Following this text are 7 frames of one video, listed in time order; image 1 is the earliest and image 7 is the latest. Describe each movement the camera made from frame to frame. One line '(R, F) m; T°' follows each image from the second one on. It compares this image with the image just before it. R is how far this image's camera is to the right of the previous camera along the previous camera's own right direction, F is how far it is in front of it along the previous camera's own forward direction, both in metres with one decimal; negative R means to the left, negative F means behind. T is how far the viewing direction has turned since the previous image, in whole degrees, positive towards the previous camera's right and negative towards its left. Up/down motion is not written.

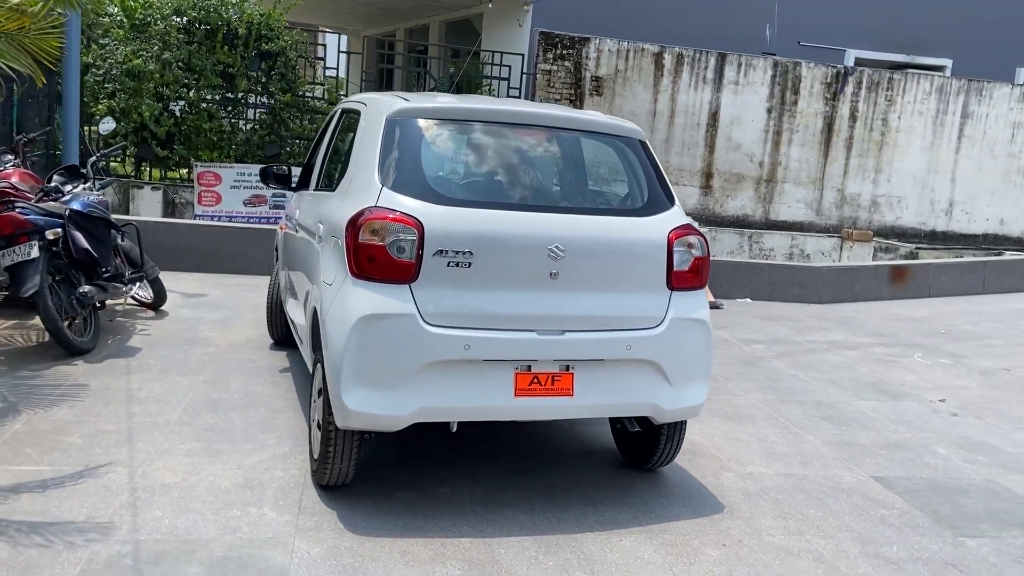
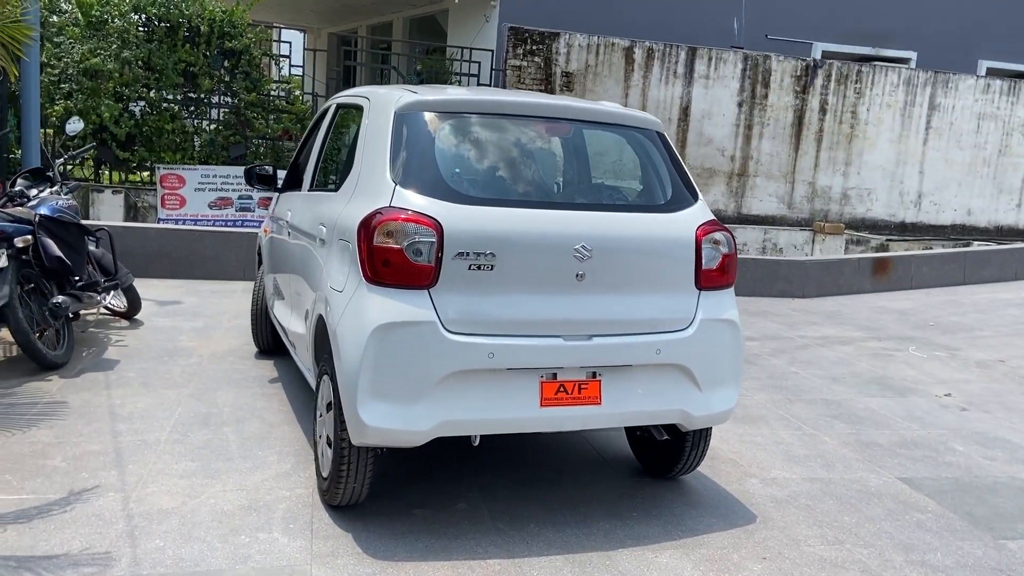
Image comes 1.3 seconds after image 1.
(-0.2, +0.2) m; +3°
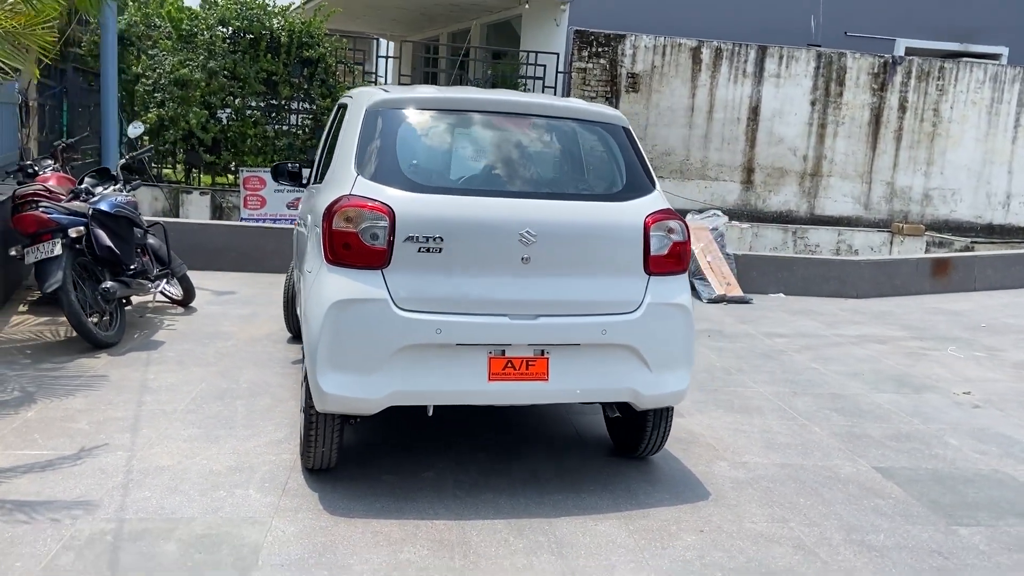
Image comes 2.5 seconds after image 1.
(+0.6, -0.2) m; -6°
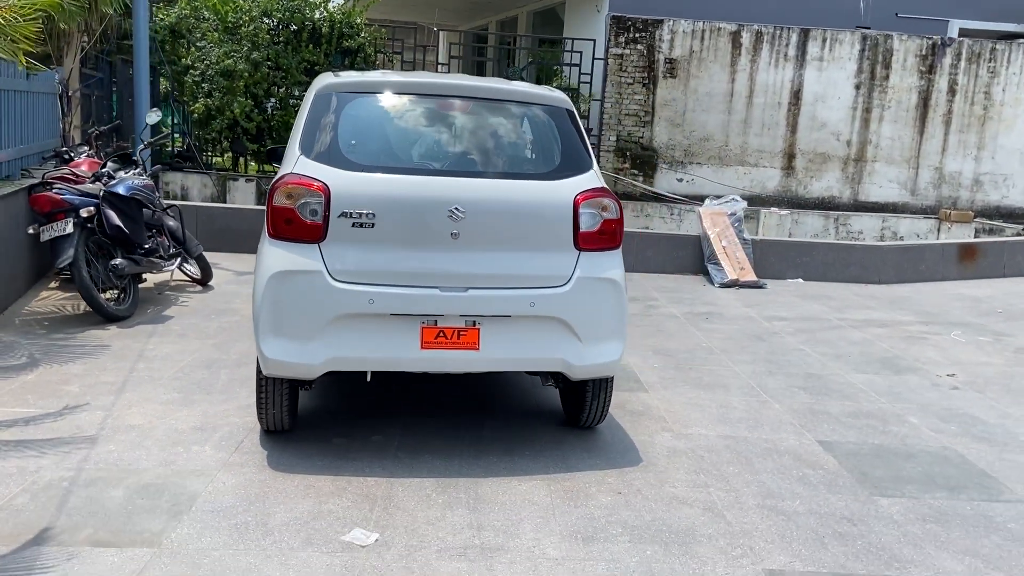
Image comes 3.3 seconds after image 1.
(+0.6, -0.2) m; -4°
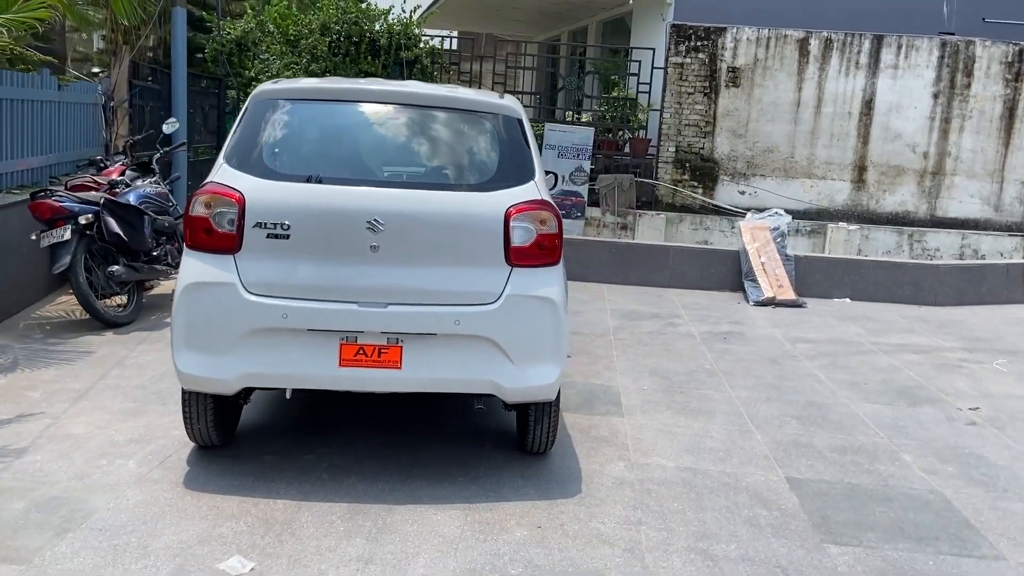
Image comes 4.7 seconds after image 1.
(+0.7, +0.3) m; -6°
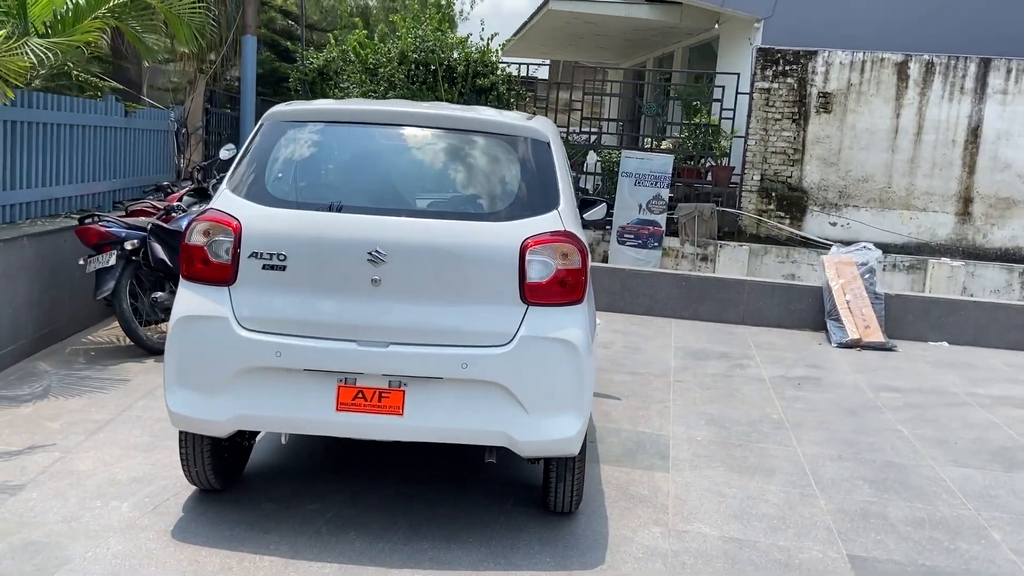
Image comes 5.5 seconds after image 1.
(+0.3, +0.4) m; -6°
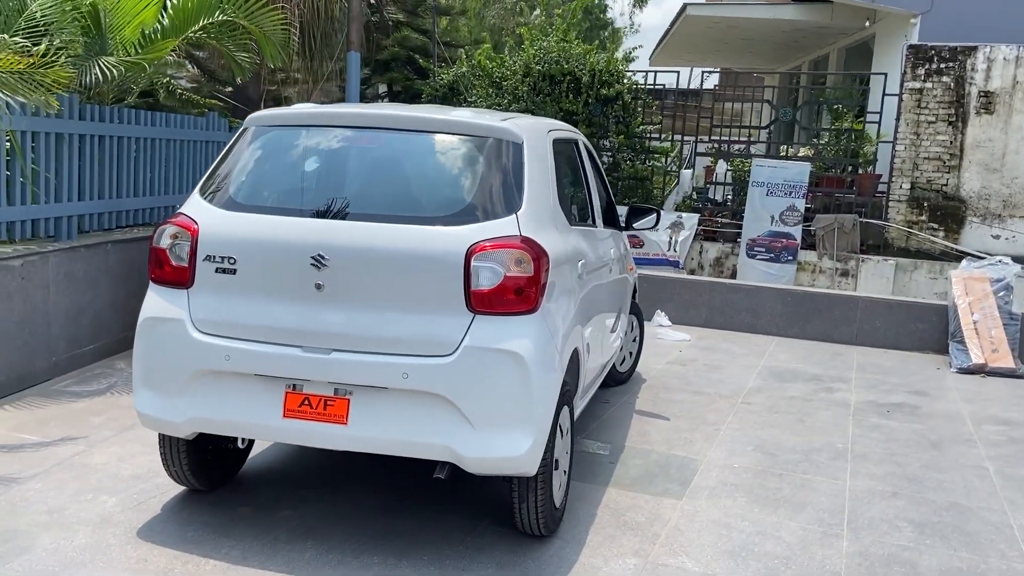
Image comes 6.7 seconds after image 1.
(+0.8, +0.3) m; -11°
